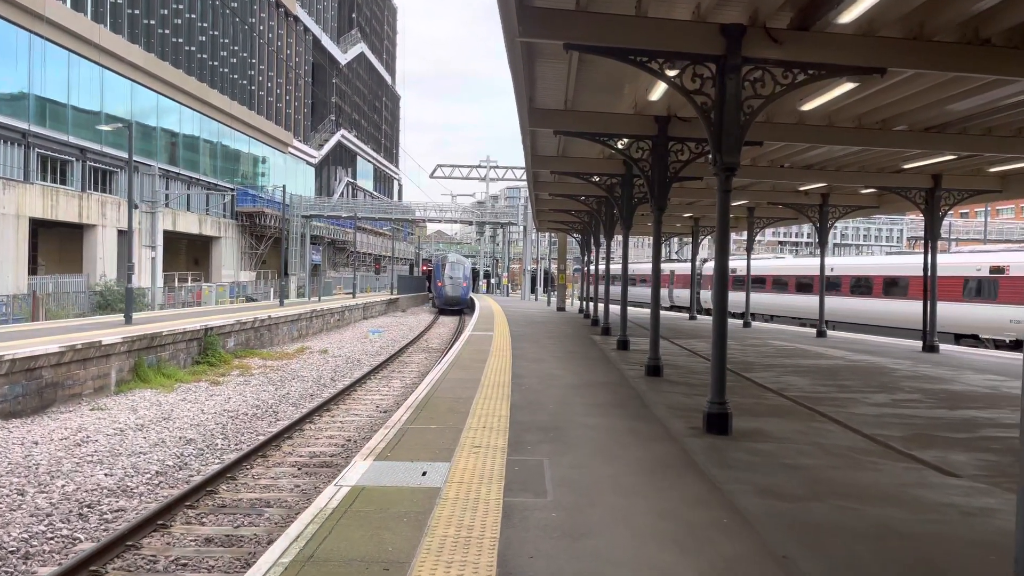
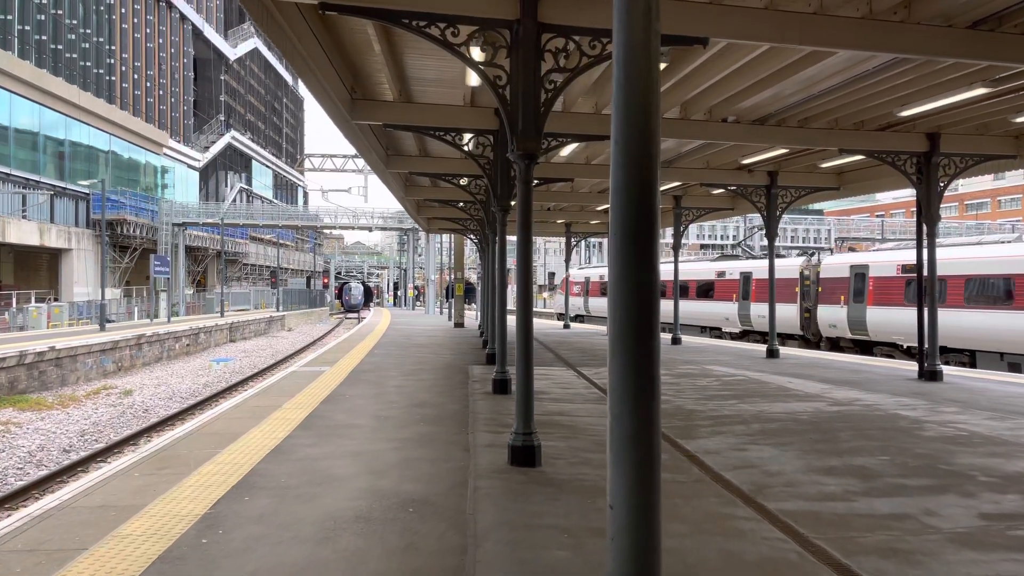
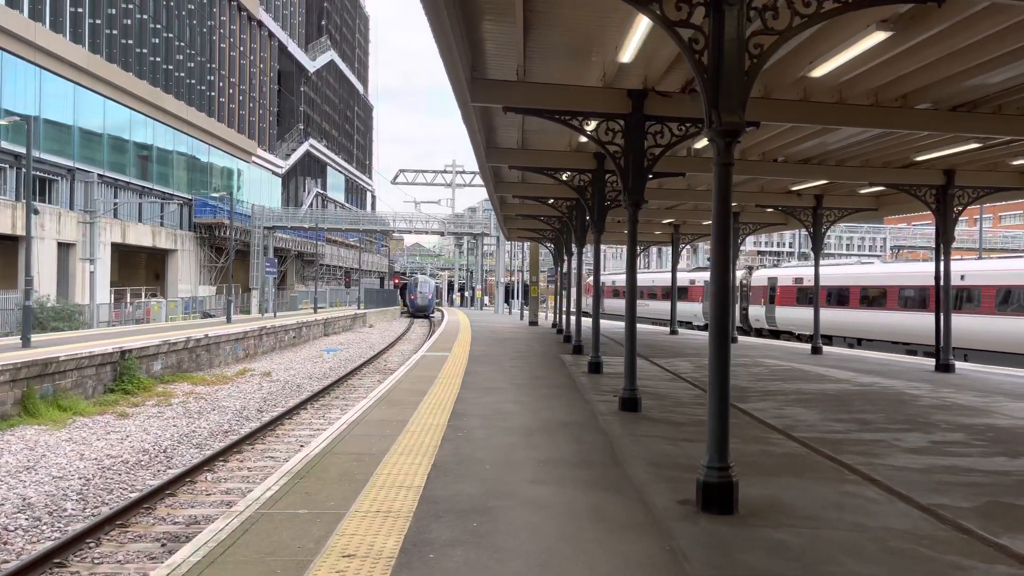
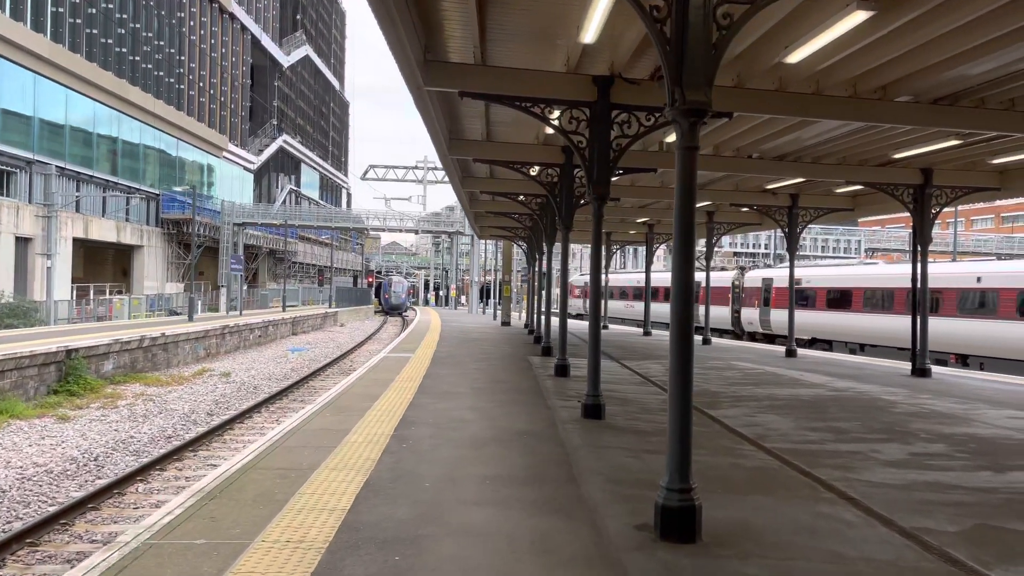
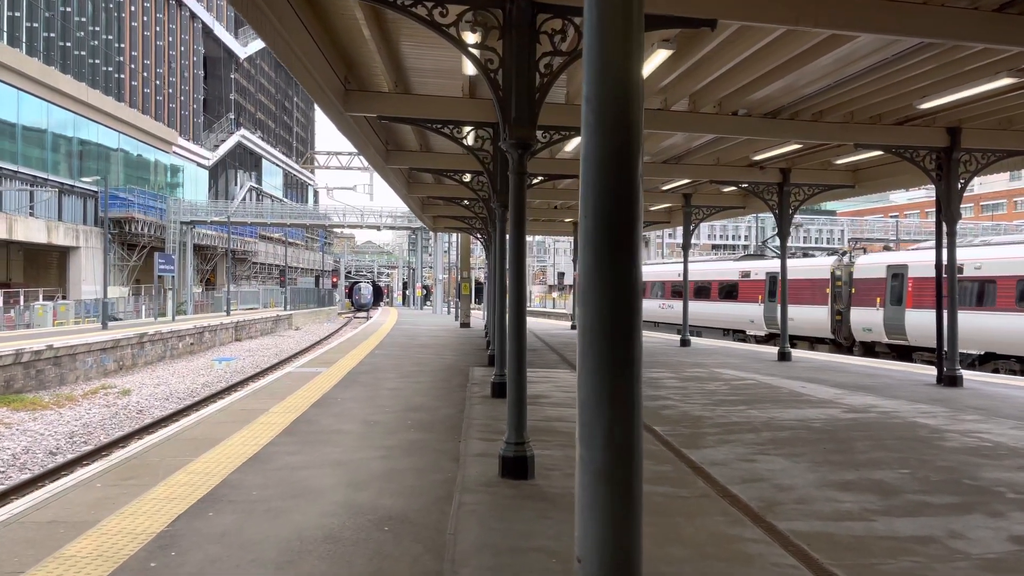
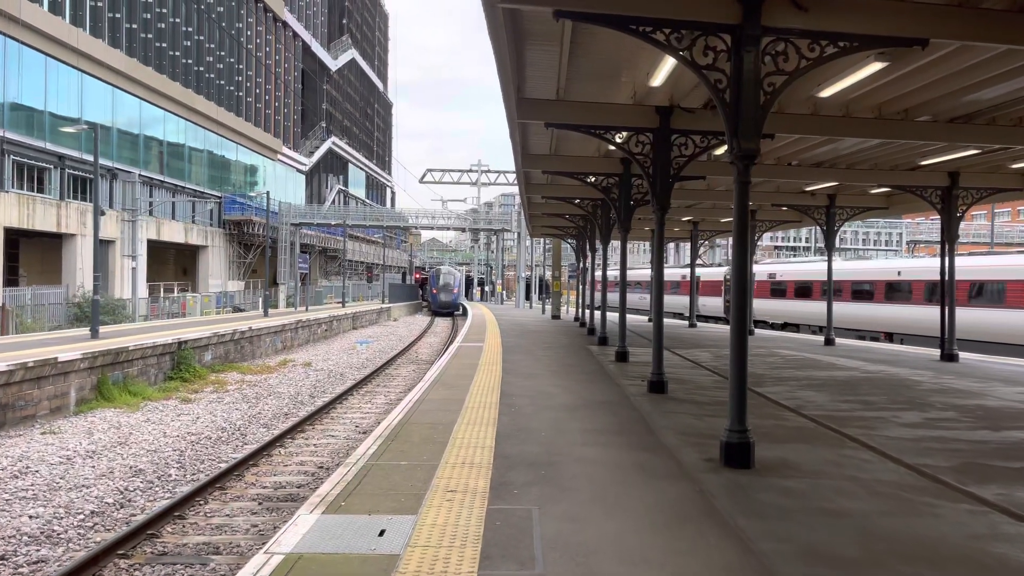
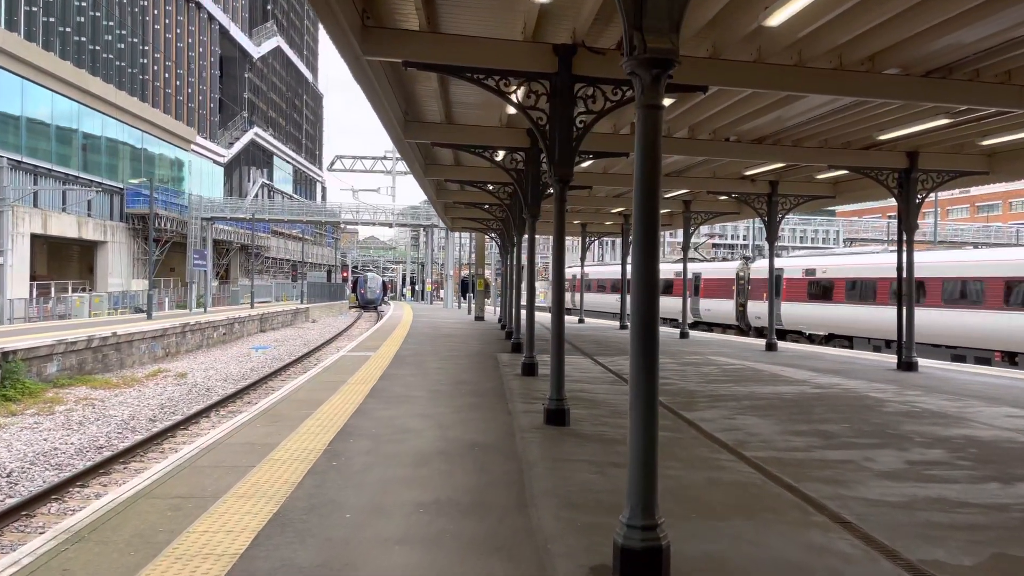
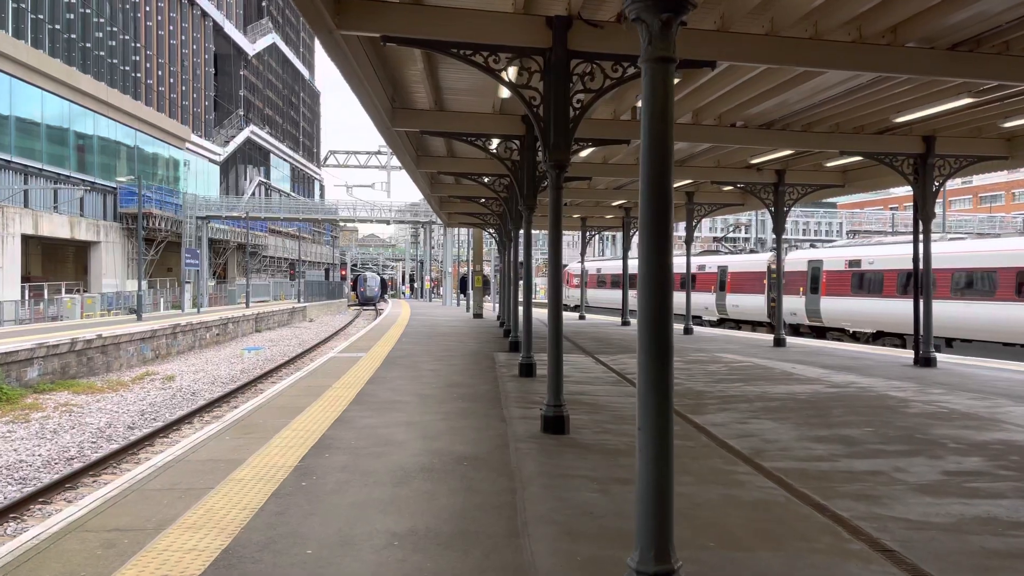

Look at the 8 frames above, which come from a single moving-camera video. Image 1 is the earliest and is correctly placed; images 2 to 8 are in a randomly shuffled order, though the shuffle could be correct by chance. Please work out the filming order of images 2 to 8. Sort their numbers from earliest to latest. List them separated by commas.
6, 3, 4, 7, 8, 2, 5
